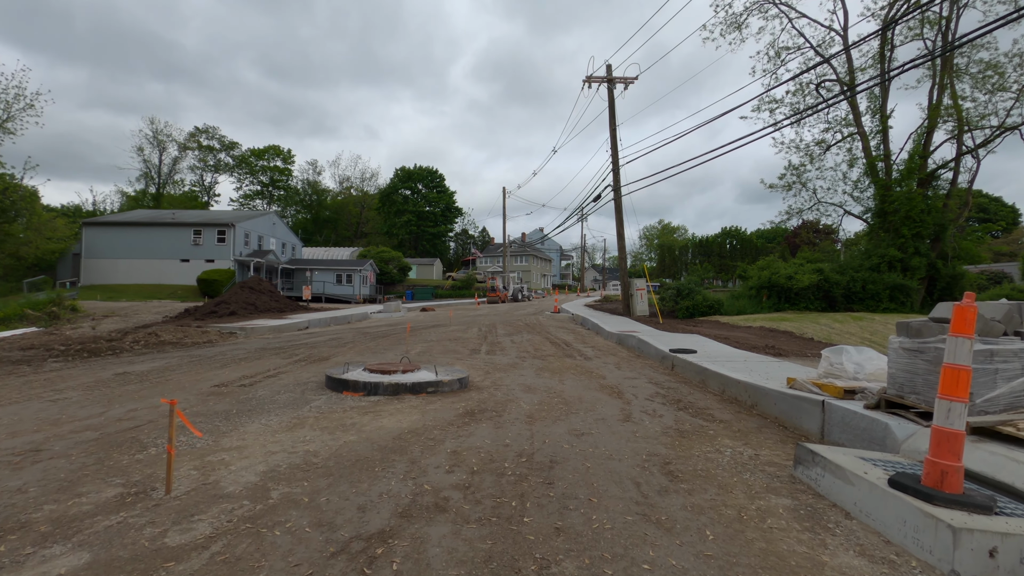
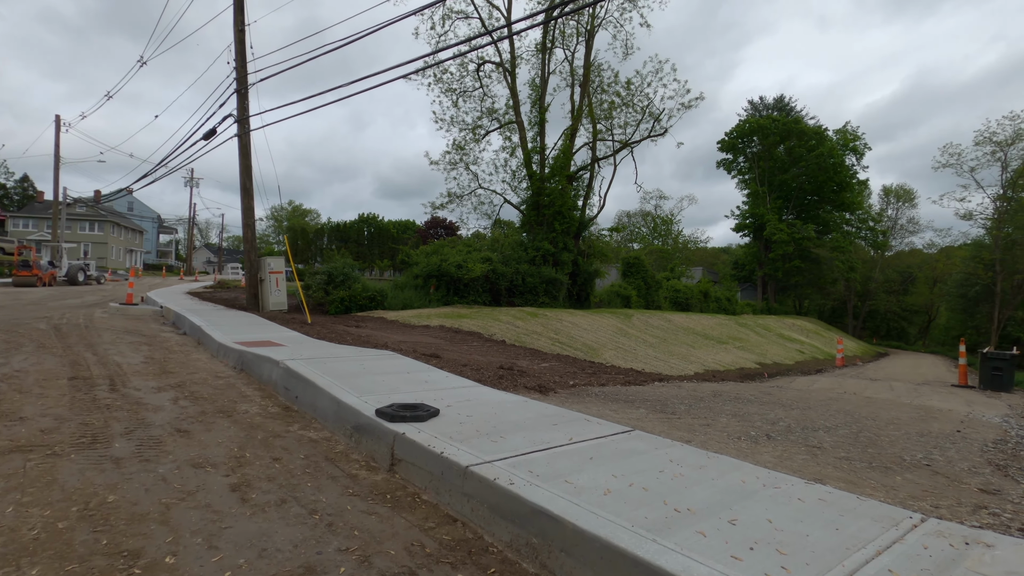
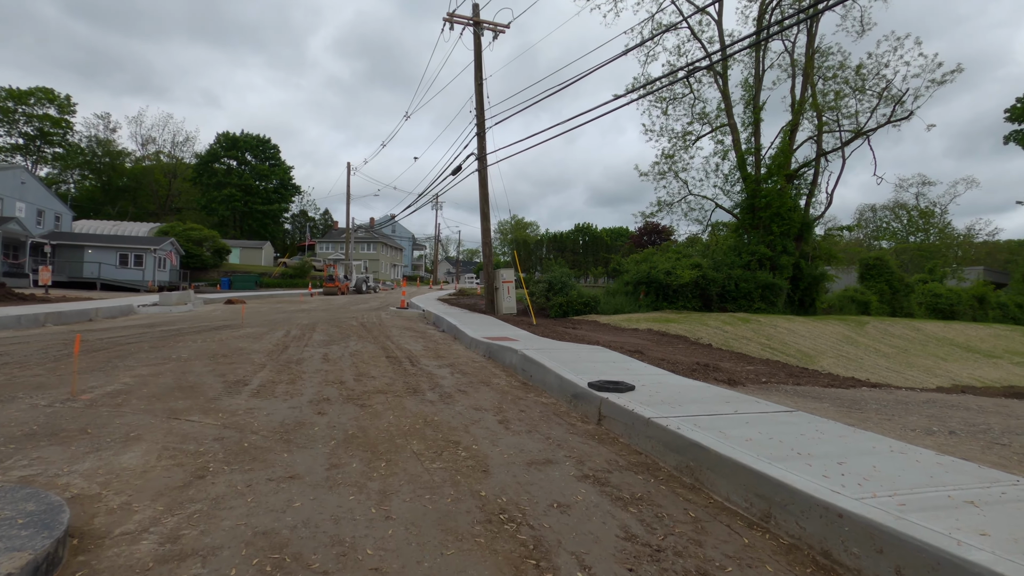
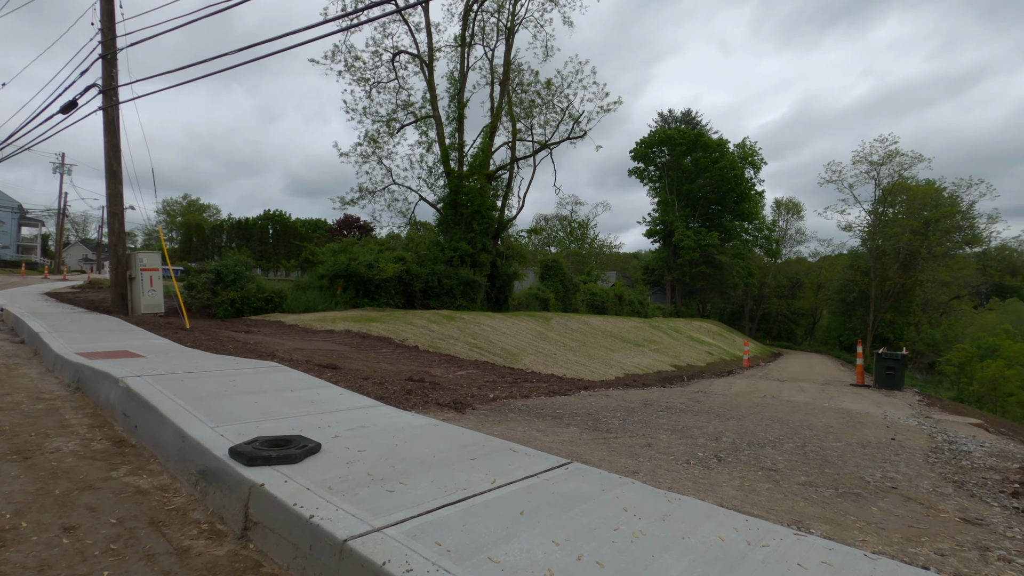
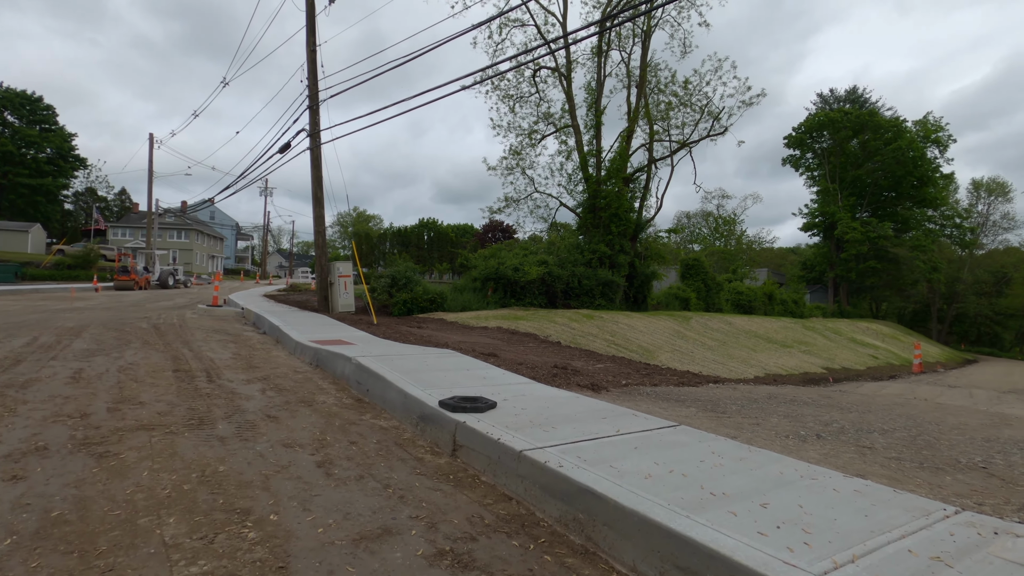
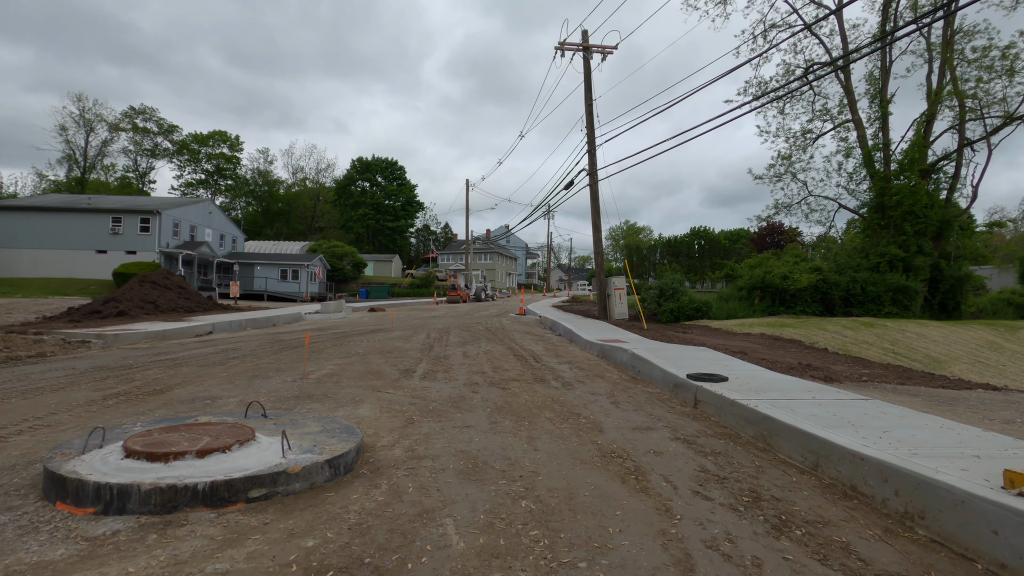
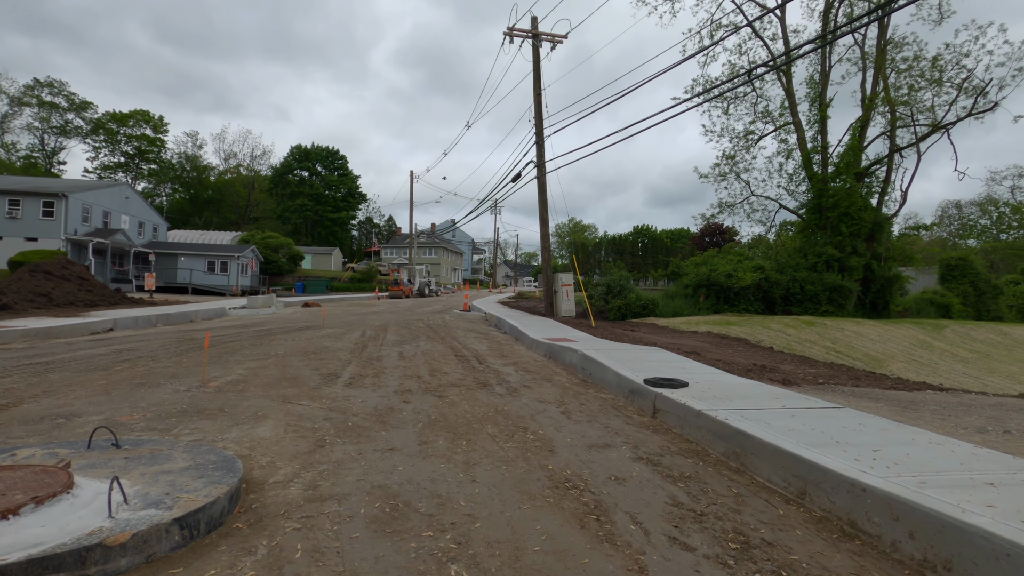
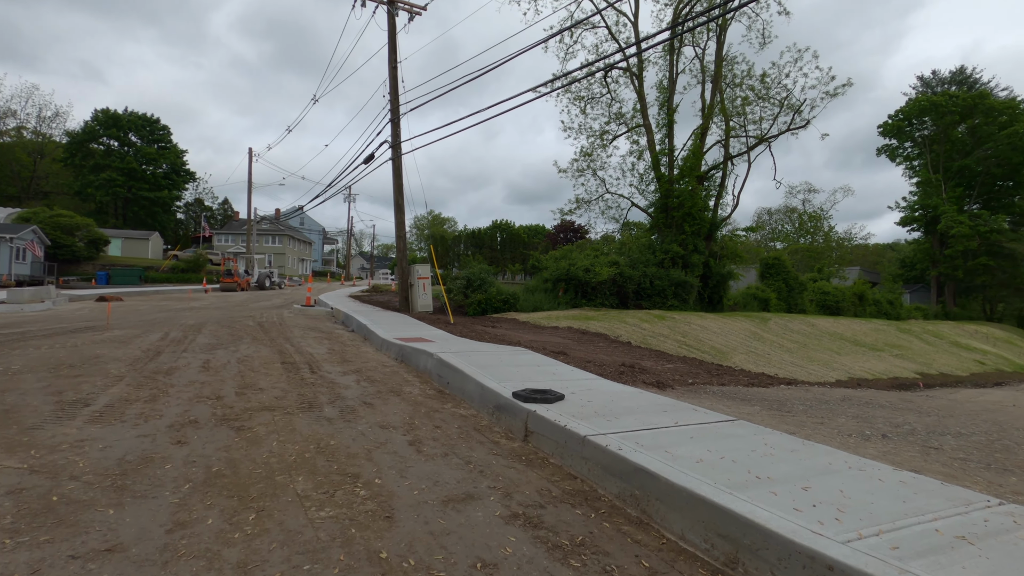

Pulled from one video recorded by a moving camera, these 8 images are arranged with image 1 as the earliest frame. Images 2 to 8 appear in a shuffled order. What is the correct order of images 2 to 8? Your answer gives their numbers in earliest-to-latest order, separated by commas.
6, 7, 3, 8, 5, 2, 4
